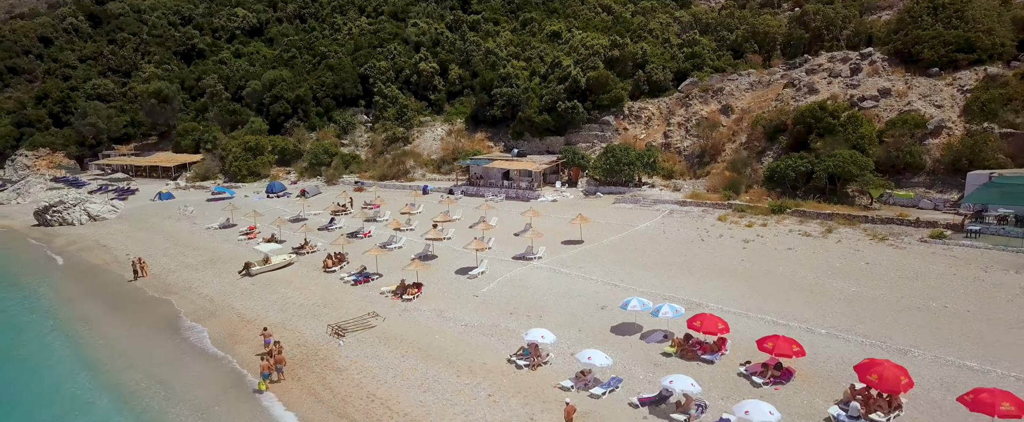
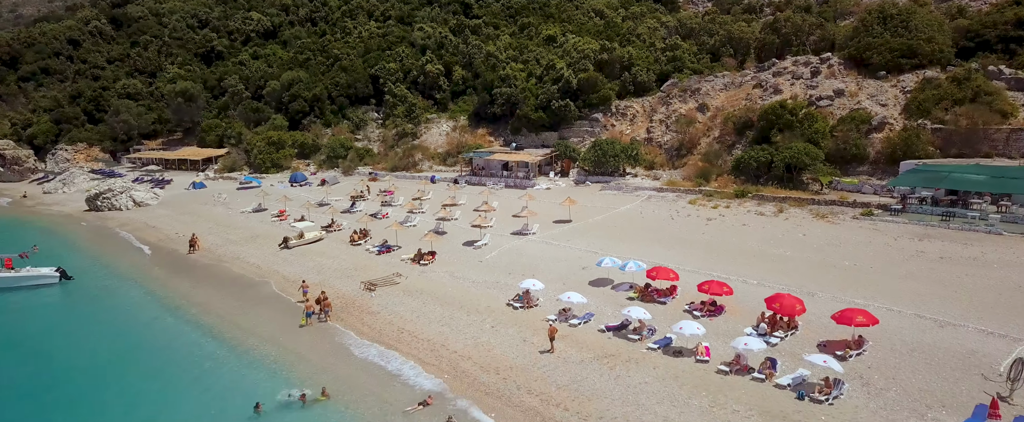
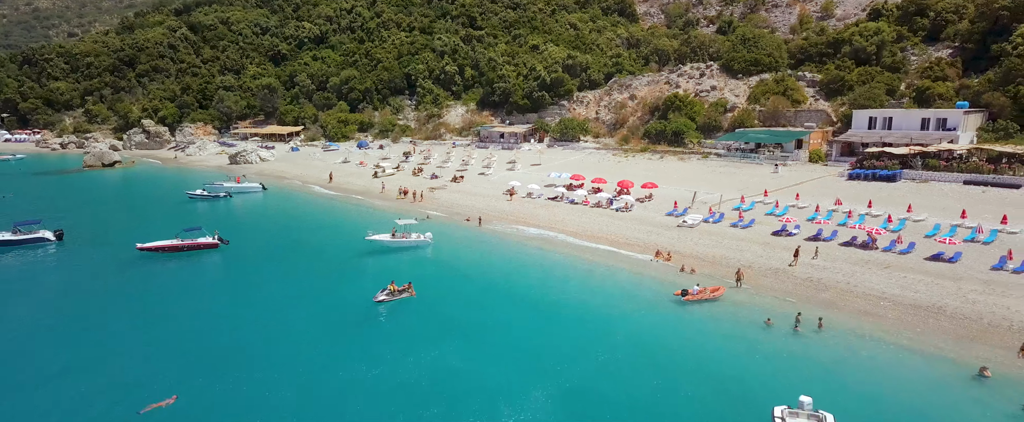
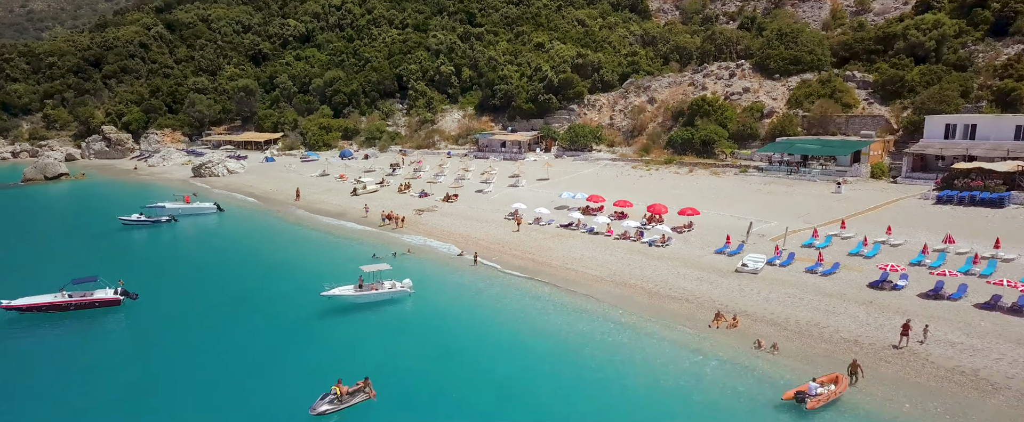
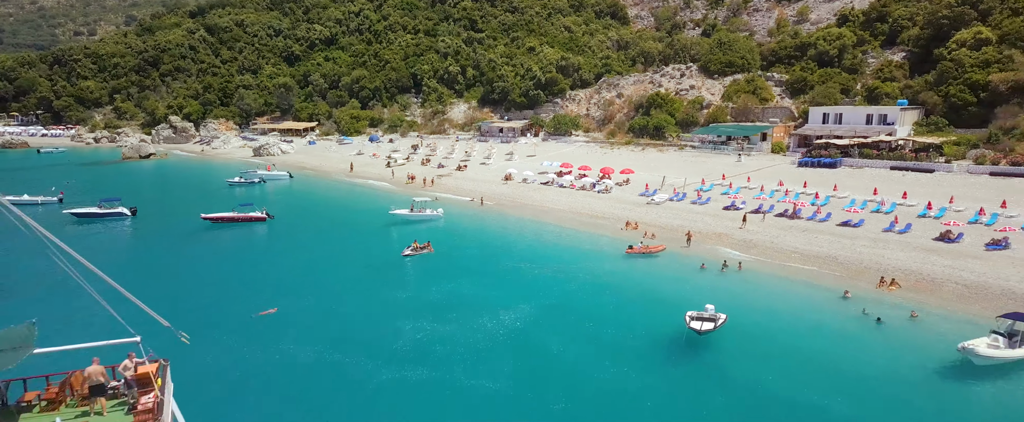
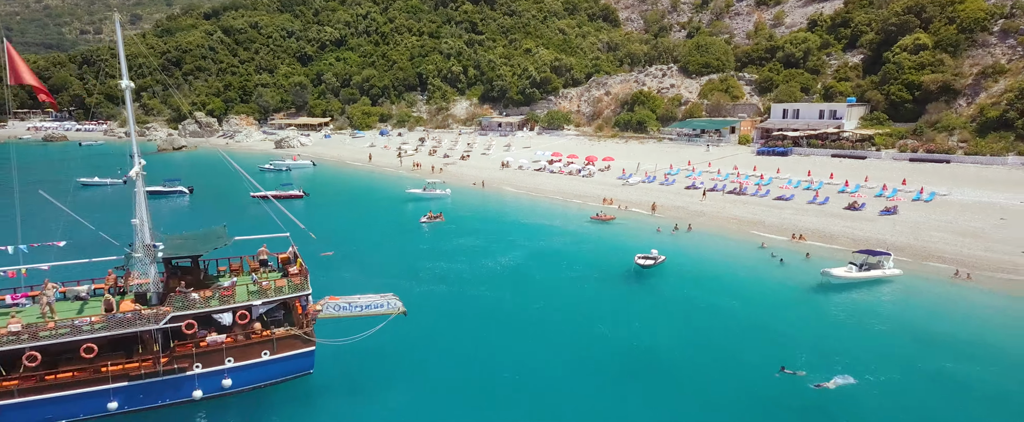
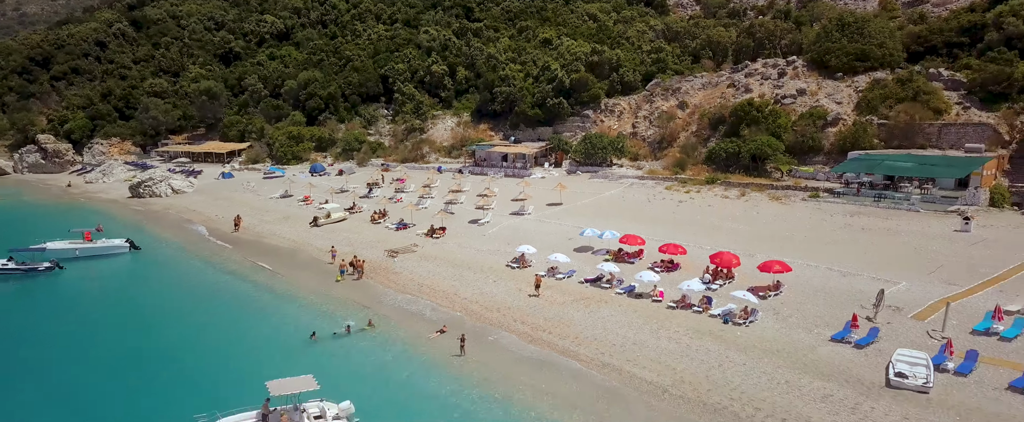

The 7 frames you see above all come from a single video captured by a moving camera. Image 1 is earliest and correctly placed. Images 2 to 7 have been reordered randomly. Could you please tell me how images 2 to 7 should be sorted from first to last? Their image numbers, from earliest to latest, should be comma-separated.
2, 7, 4, 3, 5, 6
